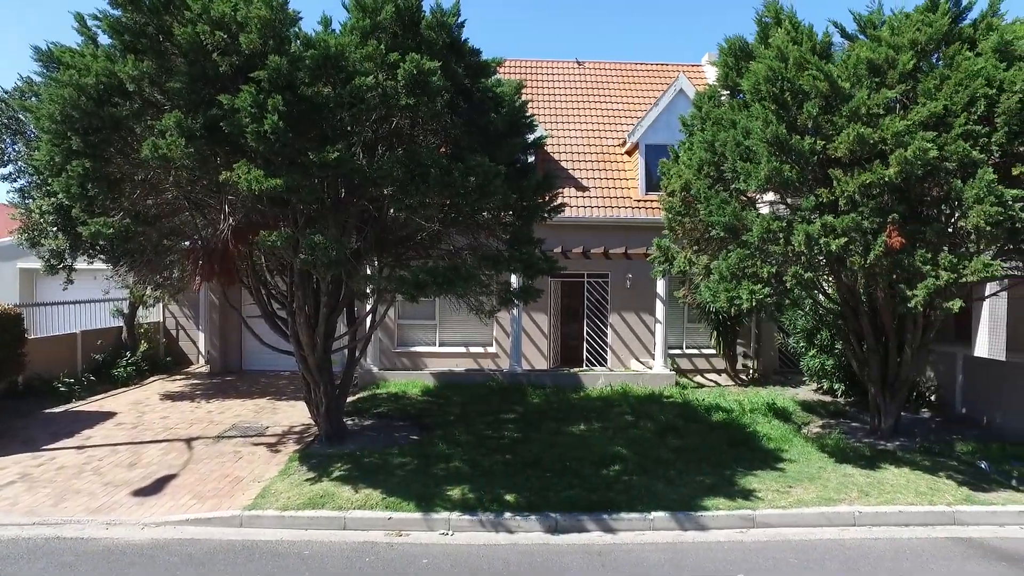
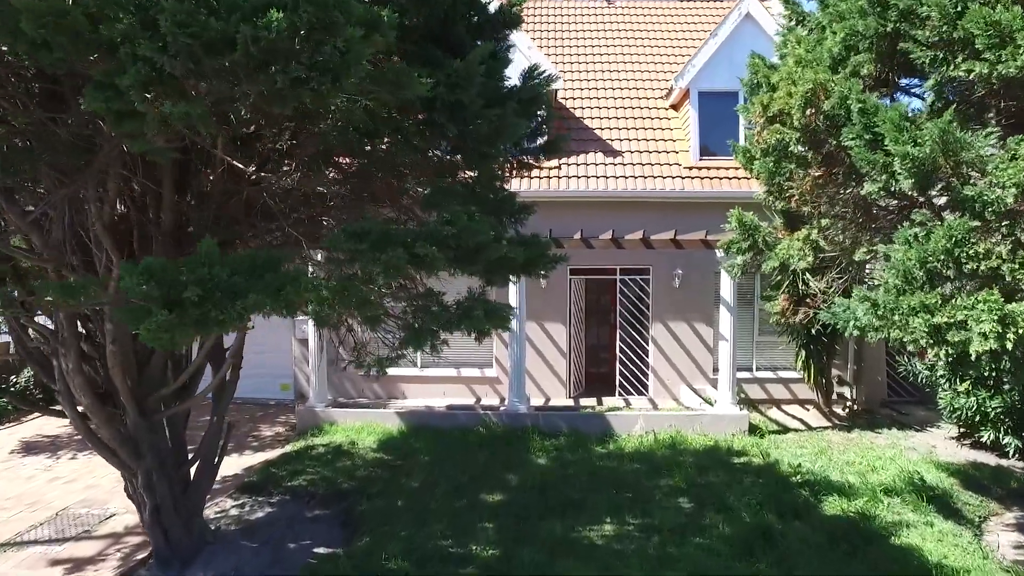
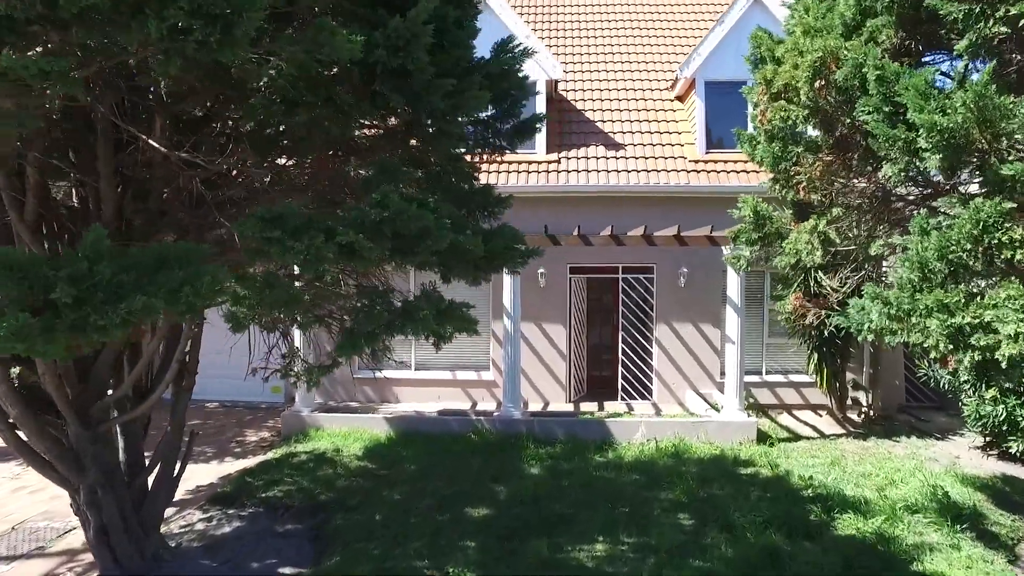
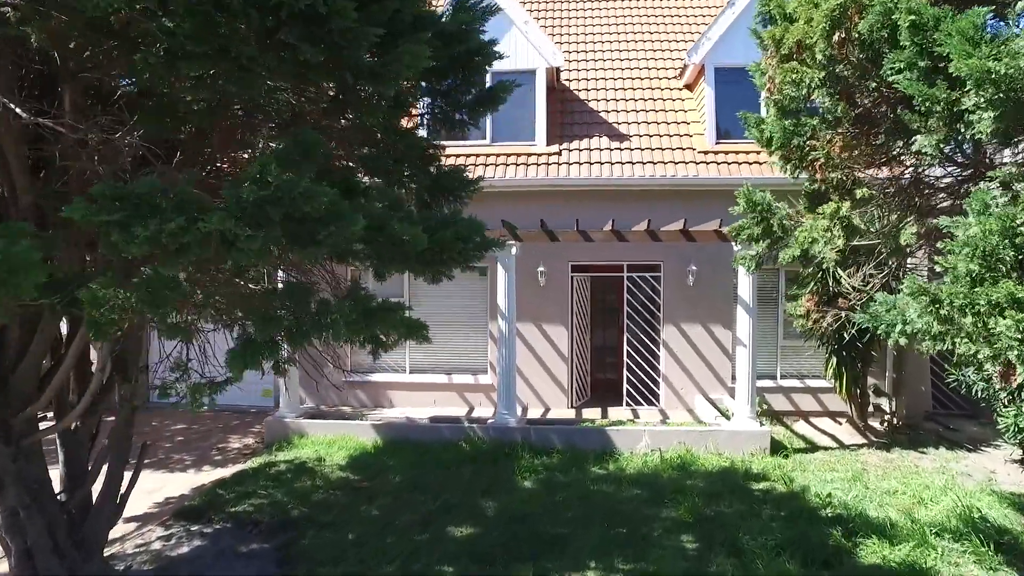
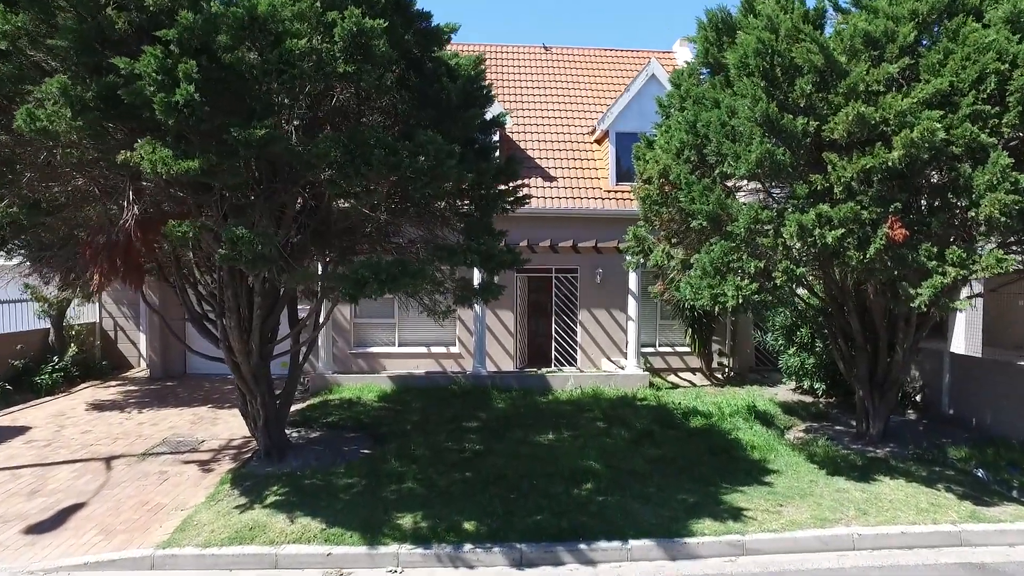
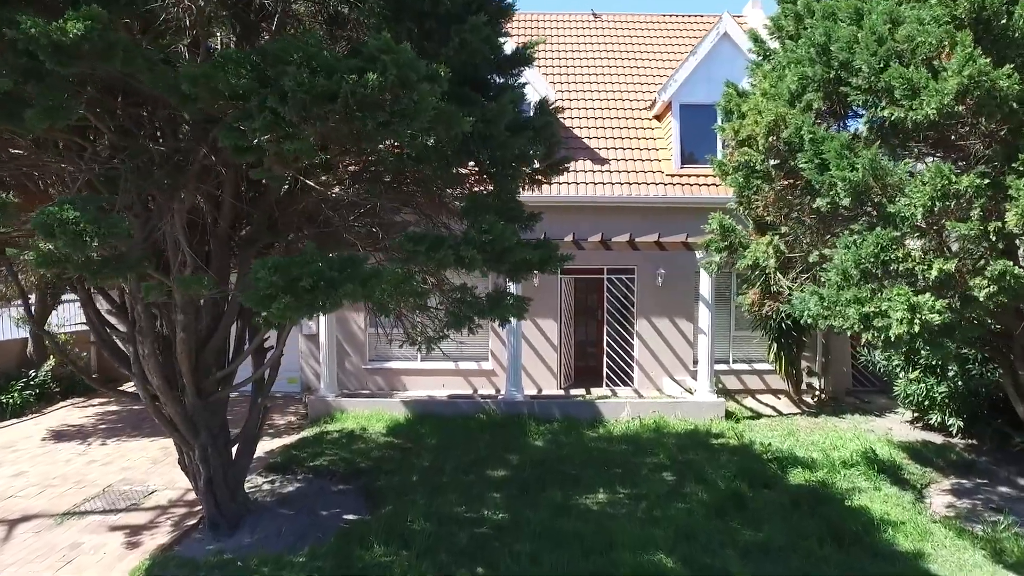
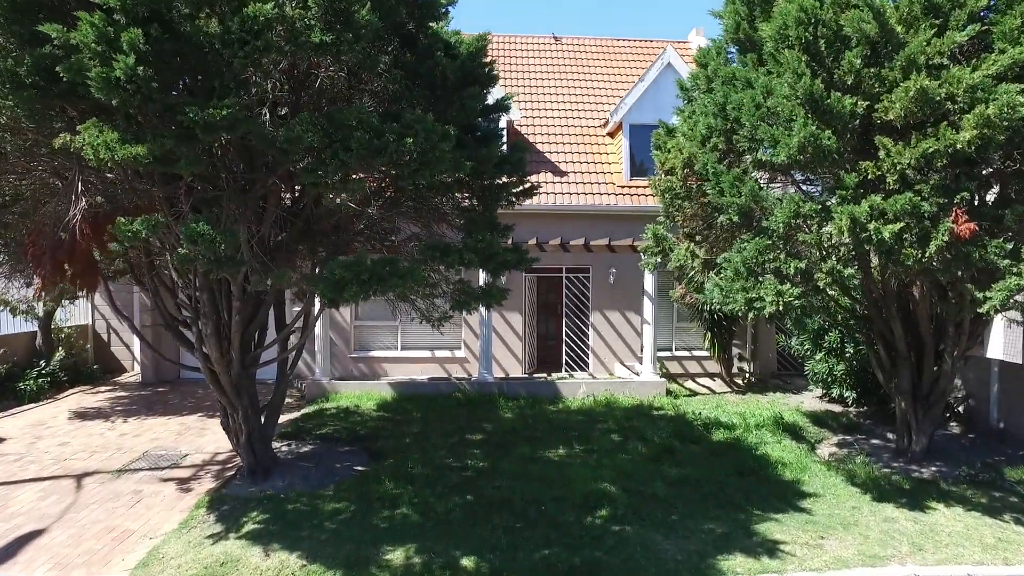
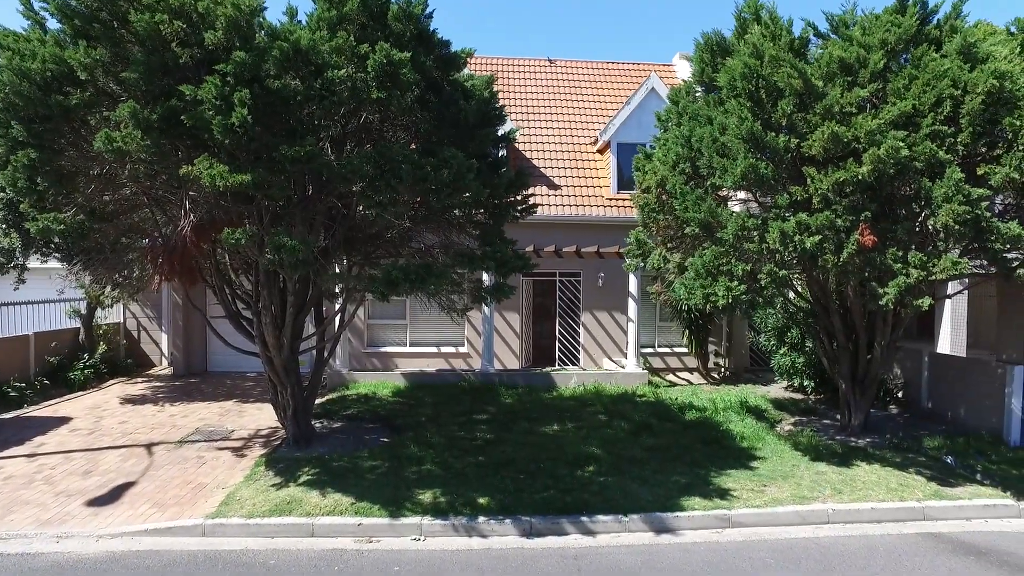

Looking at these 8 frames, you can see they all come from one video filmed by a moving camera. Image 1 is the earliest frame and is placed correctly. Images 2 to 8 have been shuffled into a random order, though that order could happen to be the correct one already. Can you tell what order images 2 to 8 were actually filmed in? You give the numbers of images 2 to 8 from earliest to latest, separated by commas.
8, 5, 7, 6, 2, 3, 4
